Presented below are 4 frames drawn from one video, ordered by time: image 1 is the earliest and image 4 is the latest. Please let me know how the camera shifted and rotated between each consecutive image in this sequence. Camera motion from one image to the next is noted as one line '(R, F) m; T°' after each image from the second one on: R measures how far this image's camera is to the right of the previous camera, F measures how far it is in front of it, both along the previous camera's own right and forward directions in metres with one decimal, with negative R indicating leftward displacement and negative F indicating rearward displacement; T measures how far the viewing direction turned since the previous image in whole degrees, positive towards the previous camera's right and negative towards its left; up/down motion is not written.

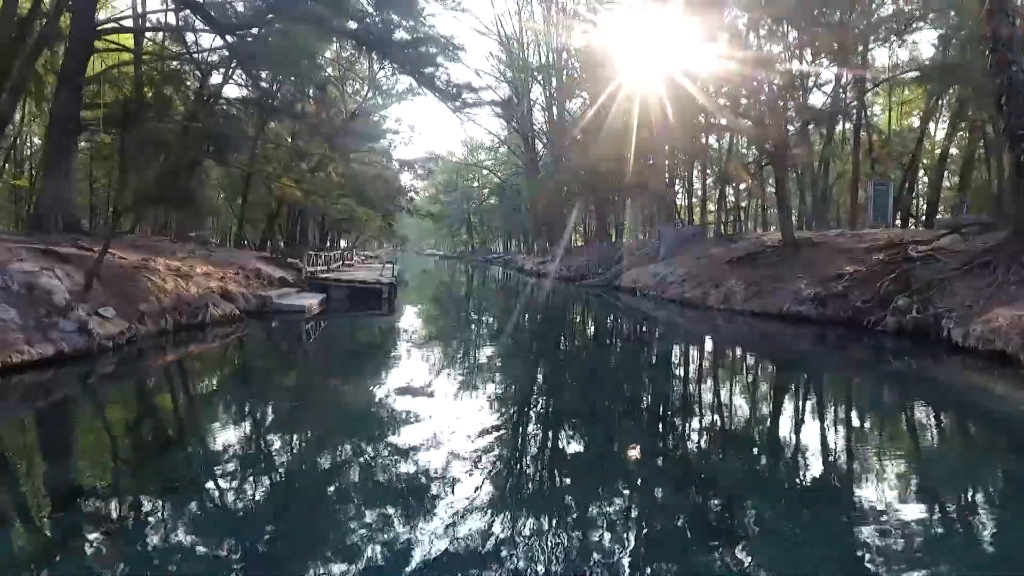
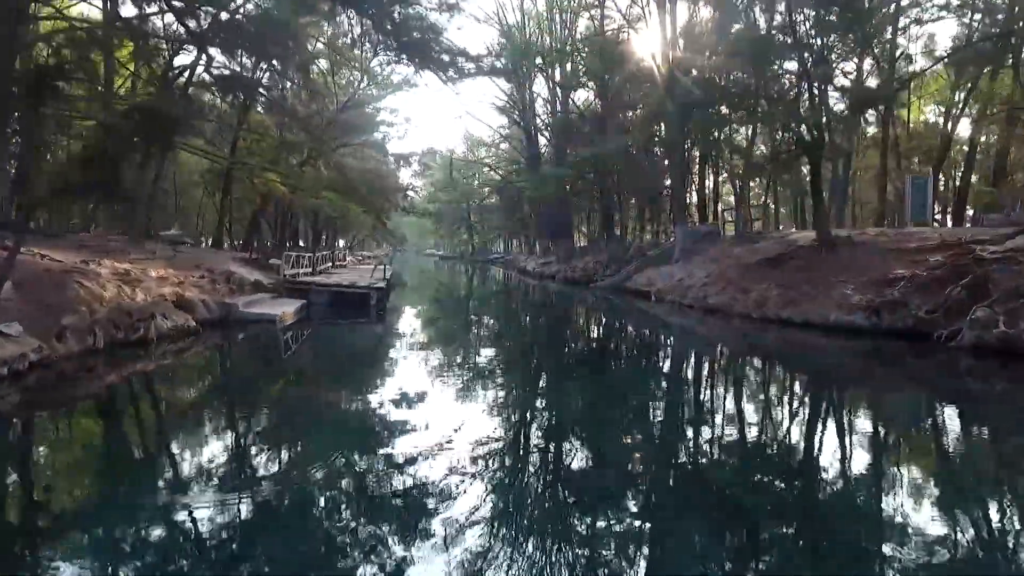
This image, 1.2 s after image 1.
(0.0, +0.5) m; 0°
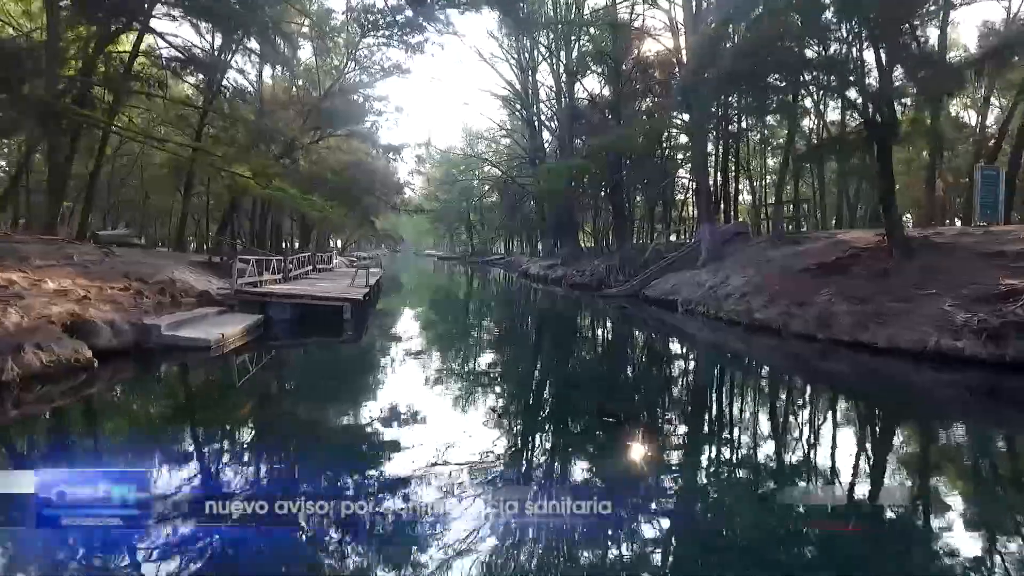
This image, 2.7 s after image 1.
(0.0, +0.8) m; 0°
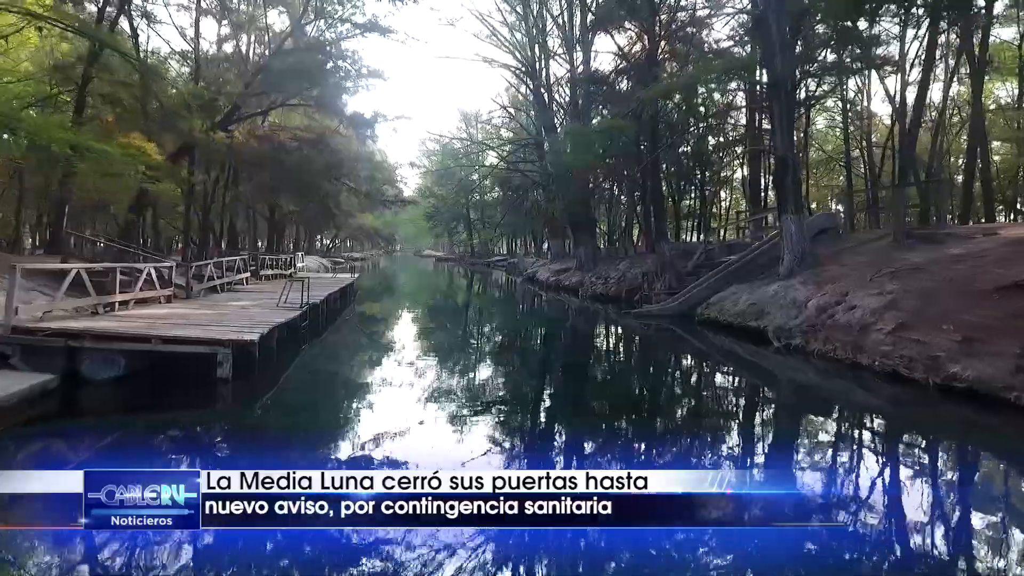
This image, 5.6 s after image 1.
(0.0, +1.6) m; 0°
